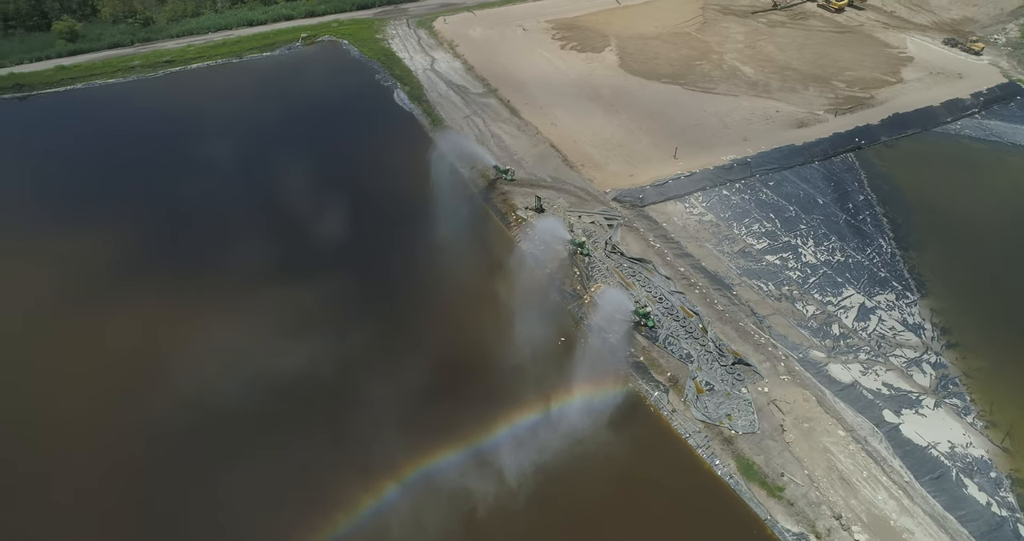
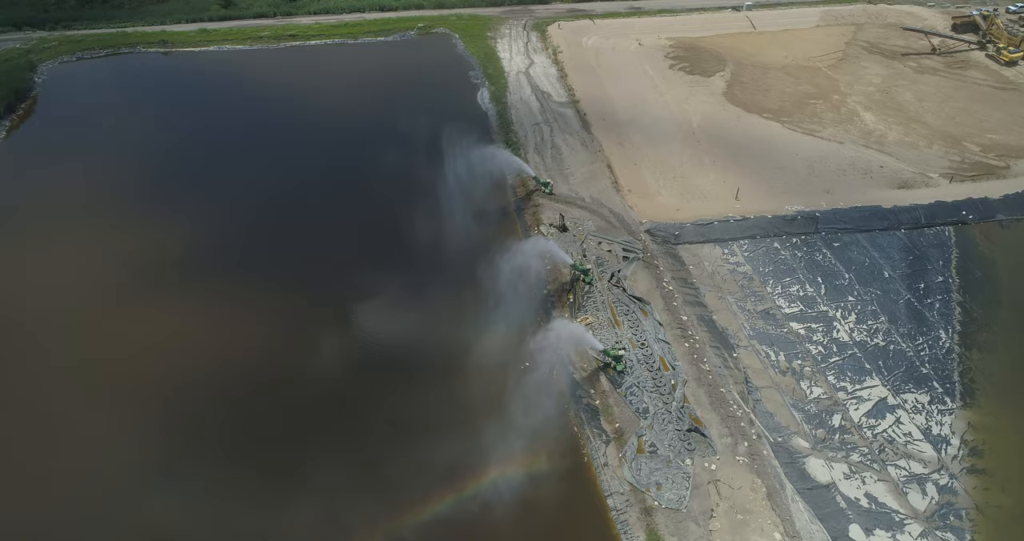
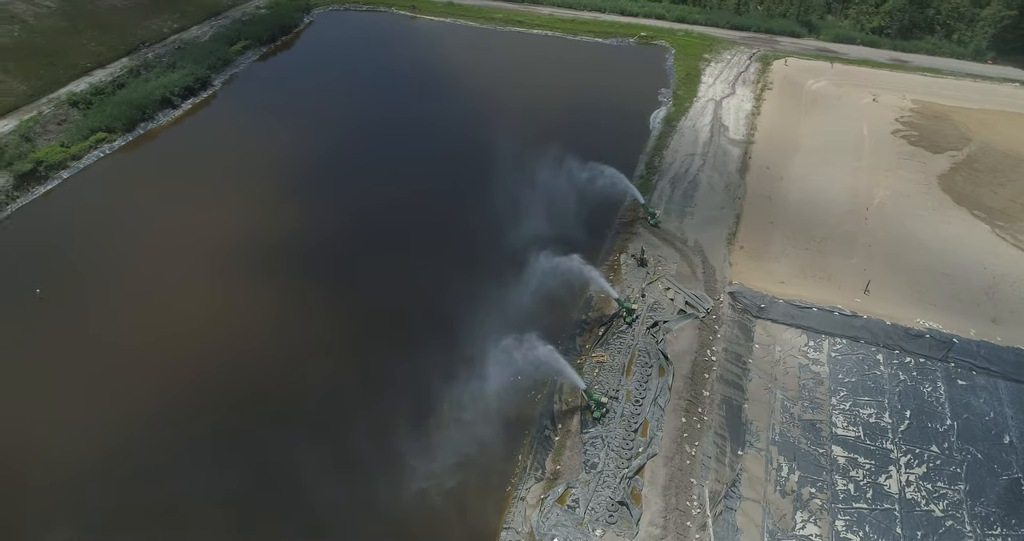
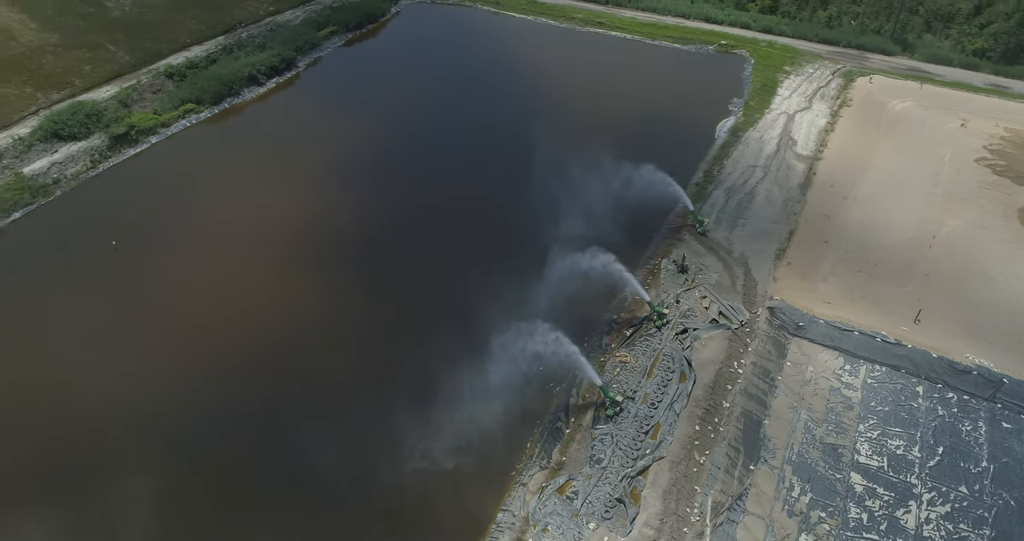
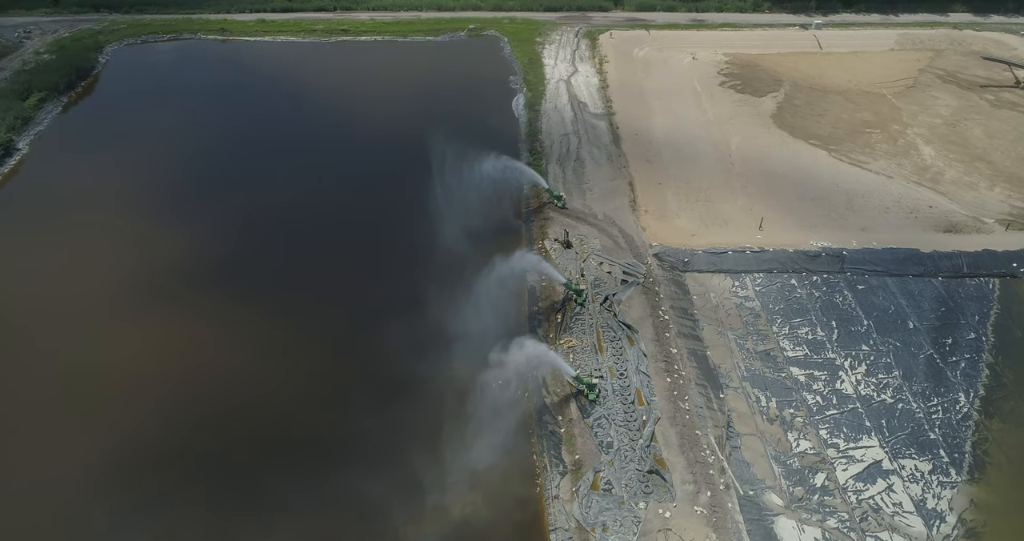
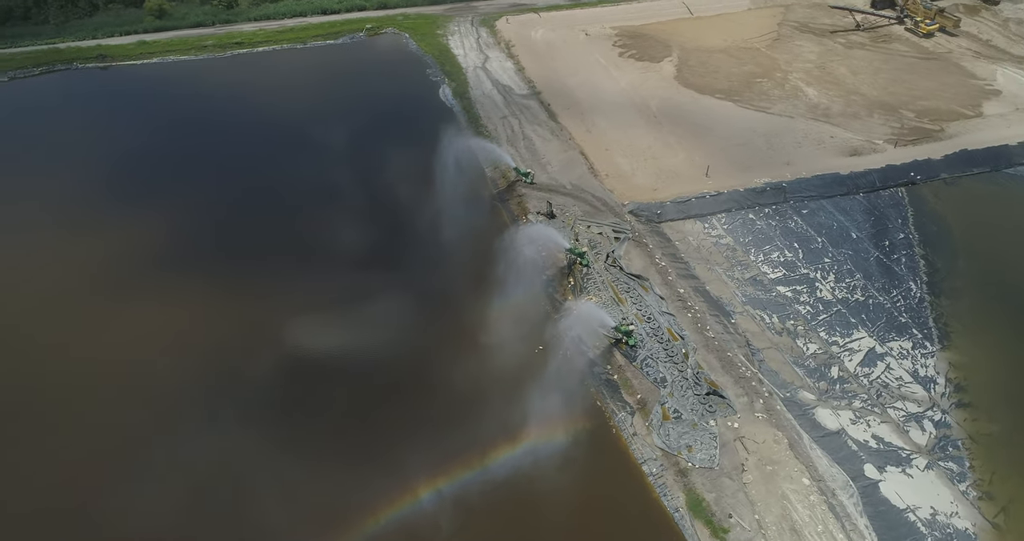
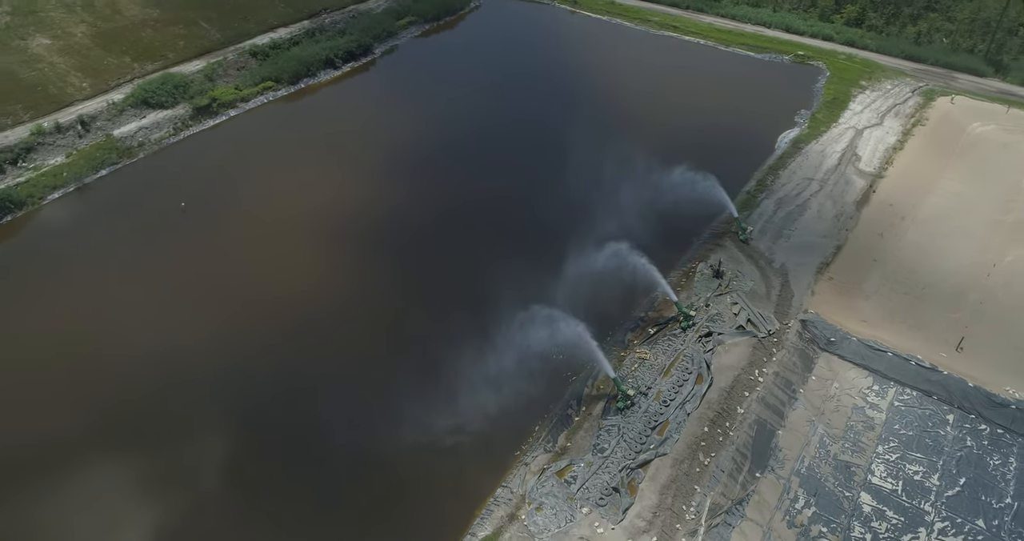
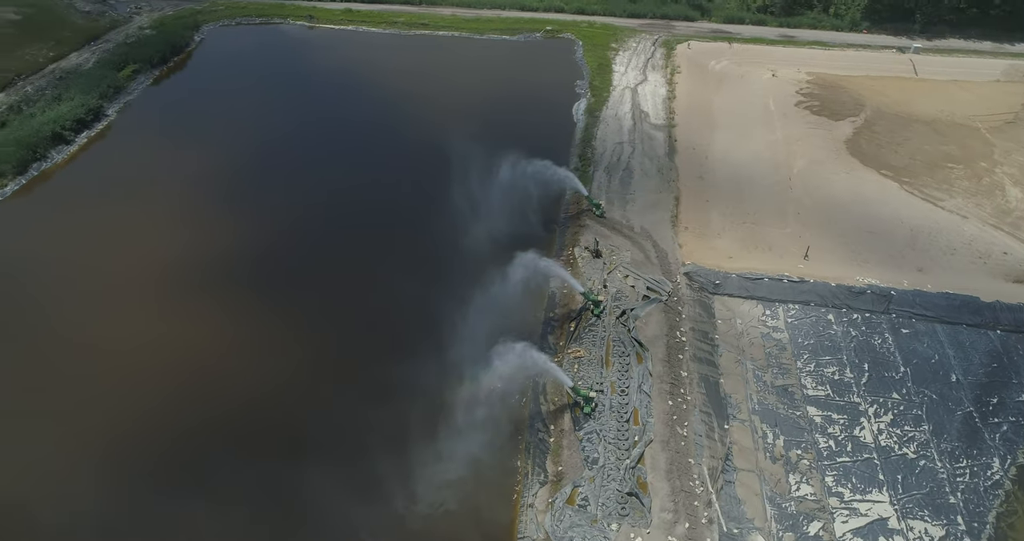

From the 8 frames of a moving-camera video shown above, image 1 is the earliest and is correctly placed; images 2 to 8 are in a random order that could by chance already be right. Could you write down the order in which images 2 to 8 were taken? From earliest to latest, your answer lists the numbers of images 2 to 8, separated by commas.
6, 2, 5, 8, 3, 4, 7
